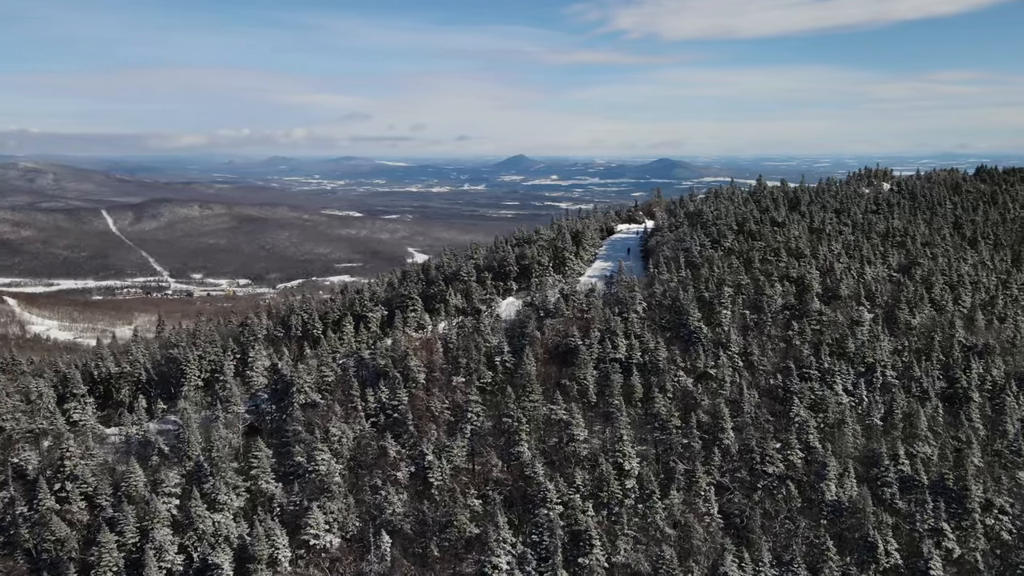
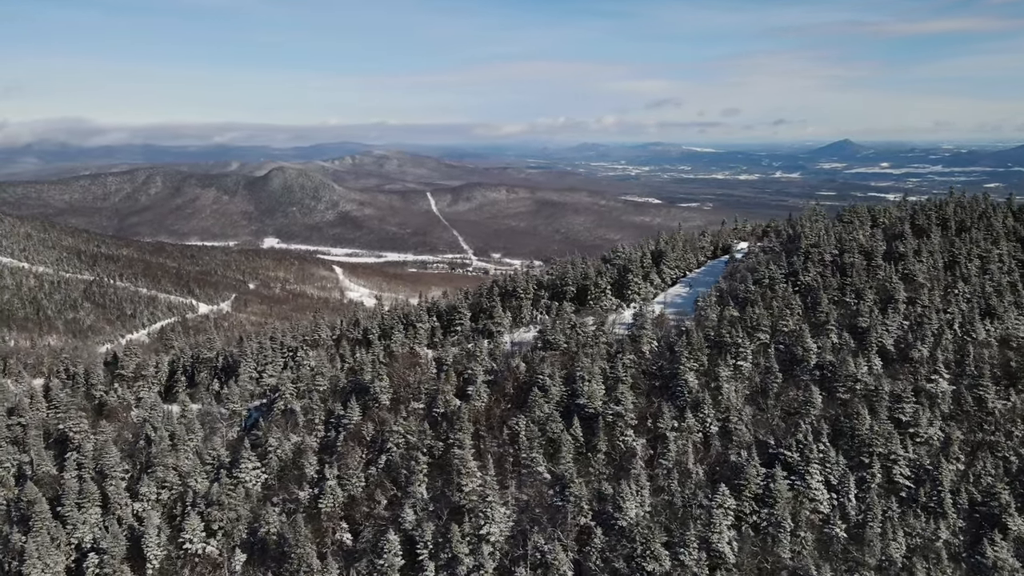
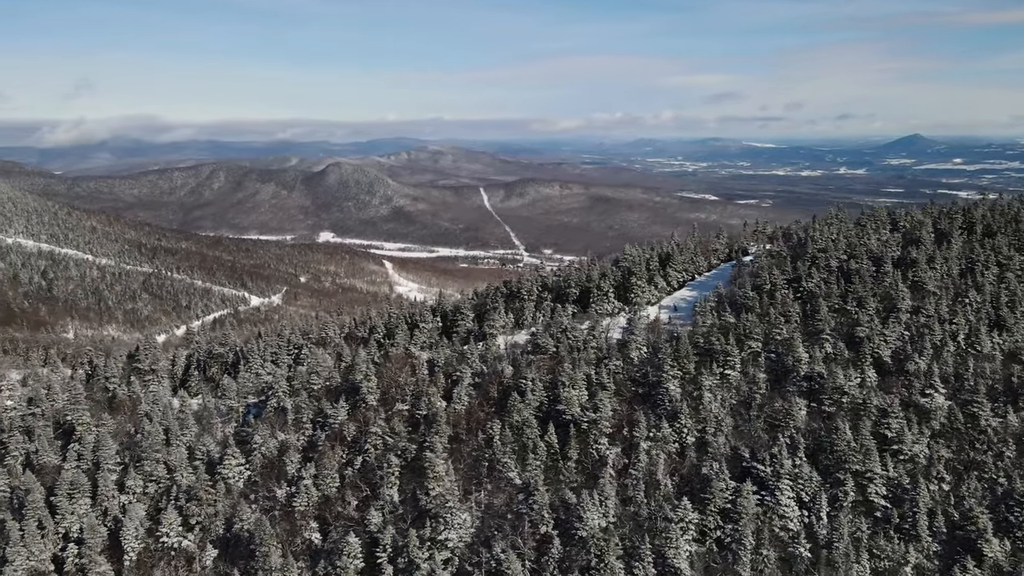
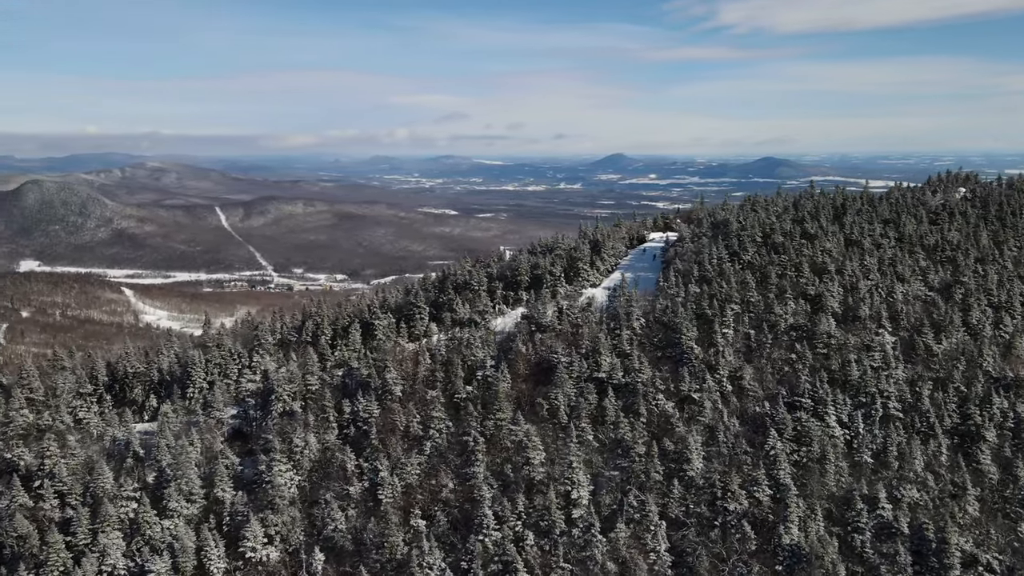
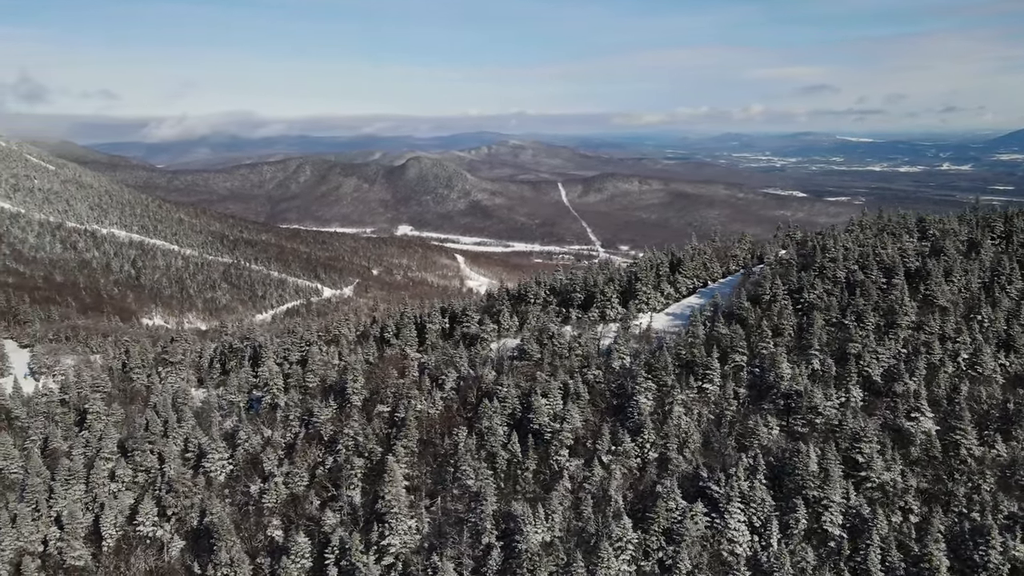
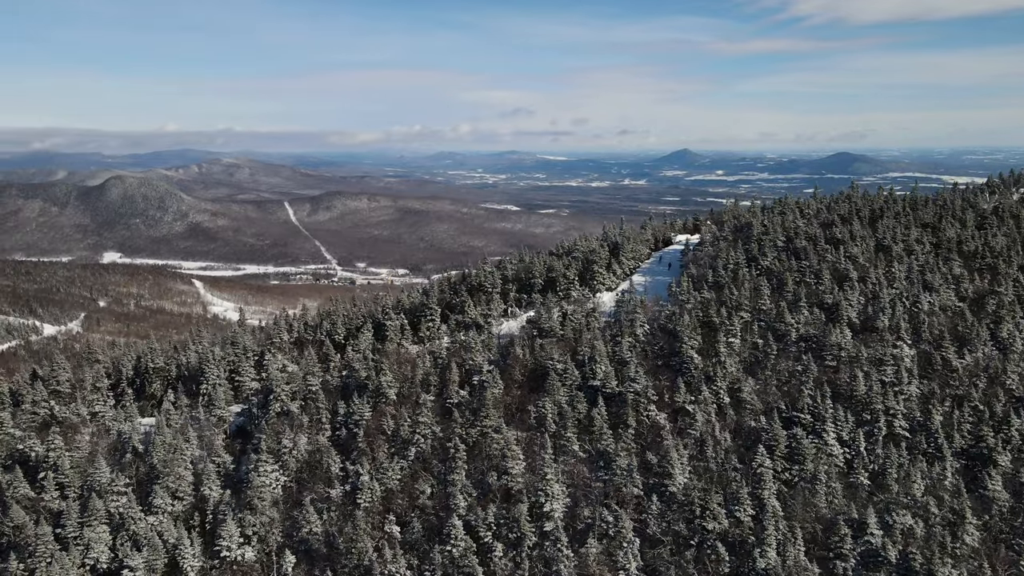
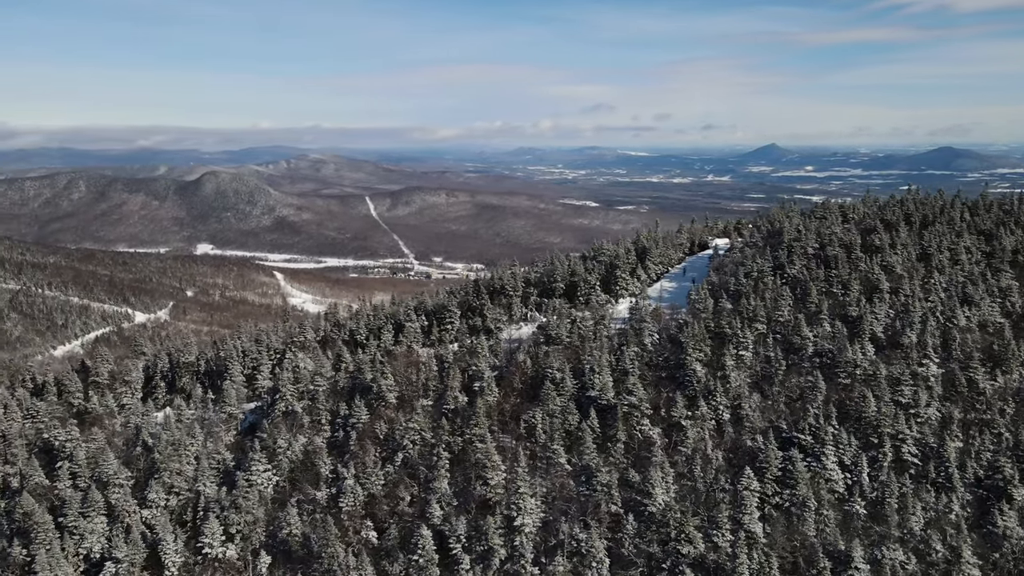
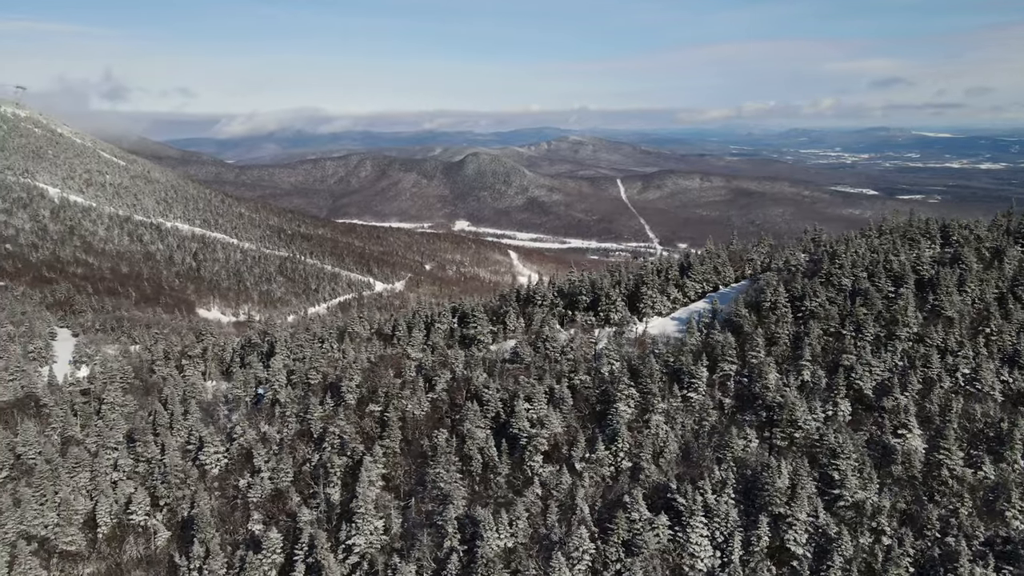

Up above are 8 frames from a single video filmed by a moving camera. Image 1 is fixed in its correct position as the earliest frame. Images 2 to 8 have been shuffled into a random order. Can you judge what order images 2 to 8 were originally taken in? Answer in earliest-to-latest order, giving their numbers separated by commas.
4, 6, 7, 2, 3, 5, 8
